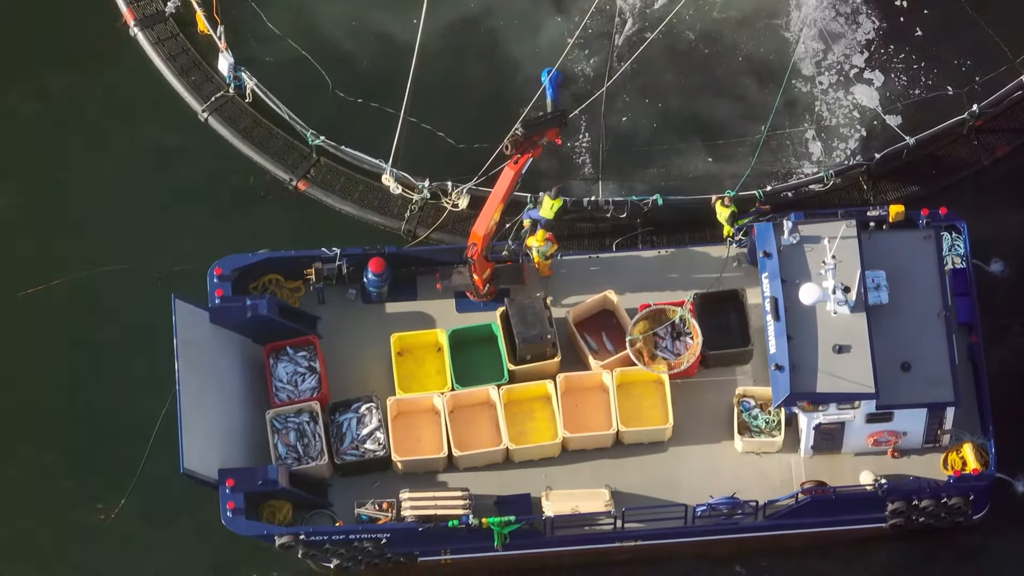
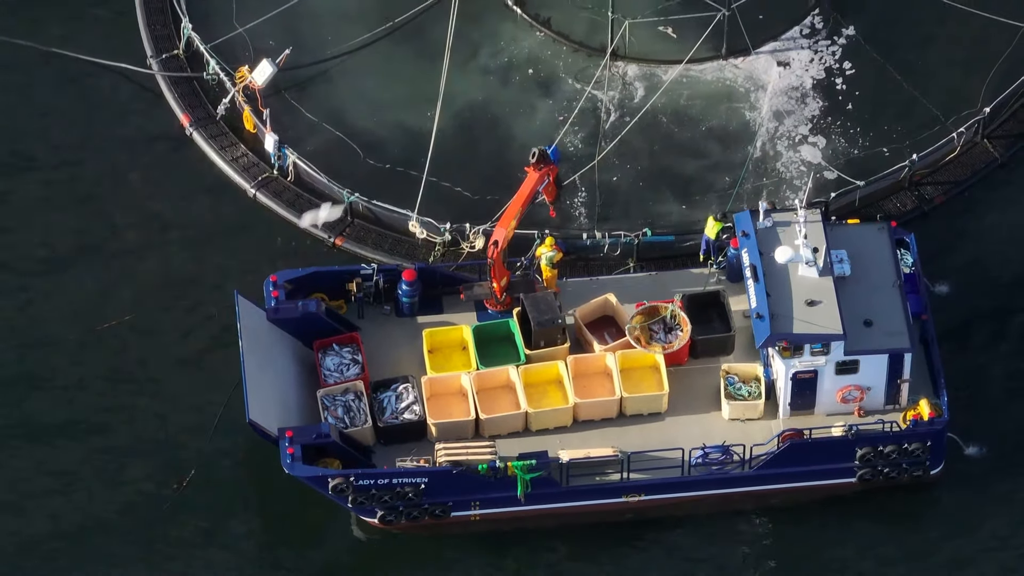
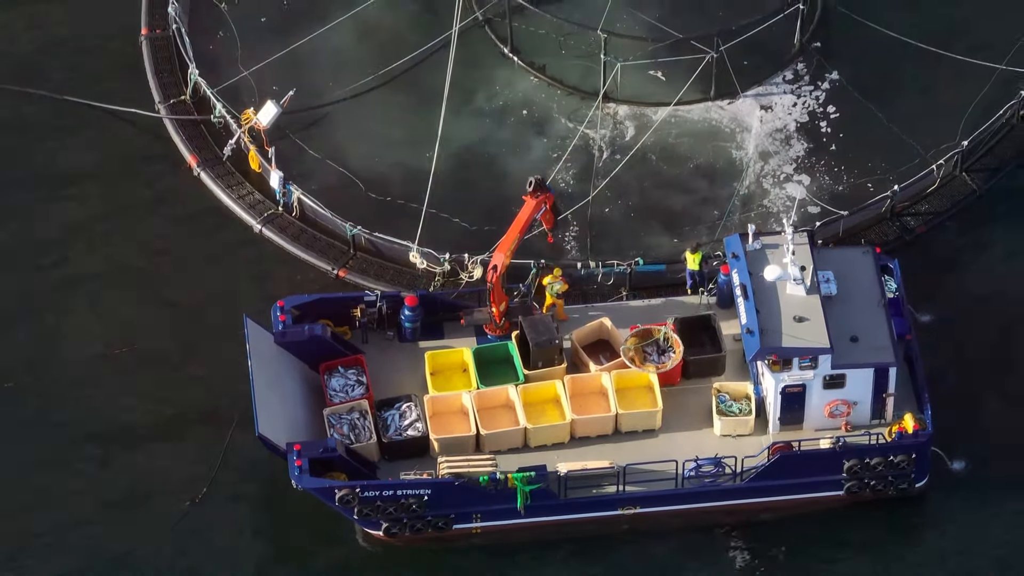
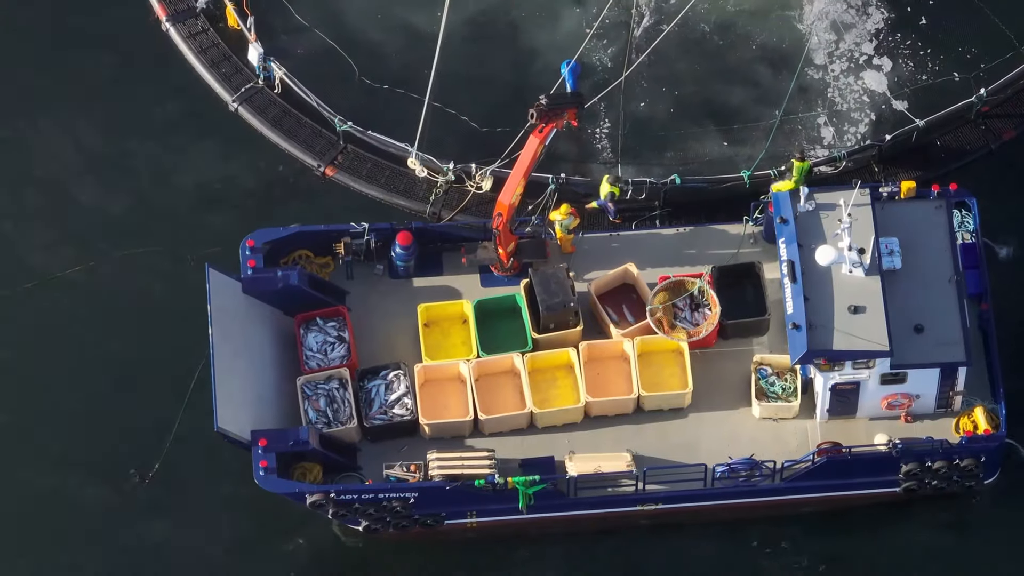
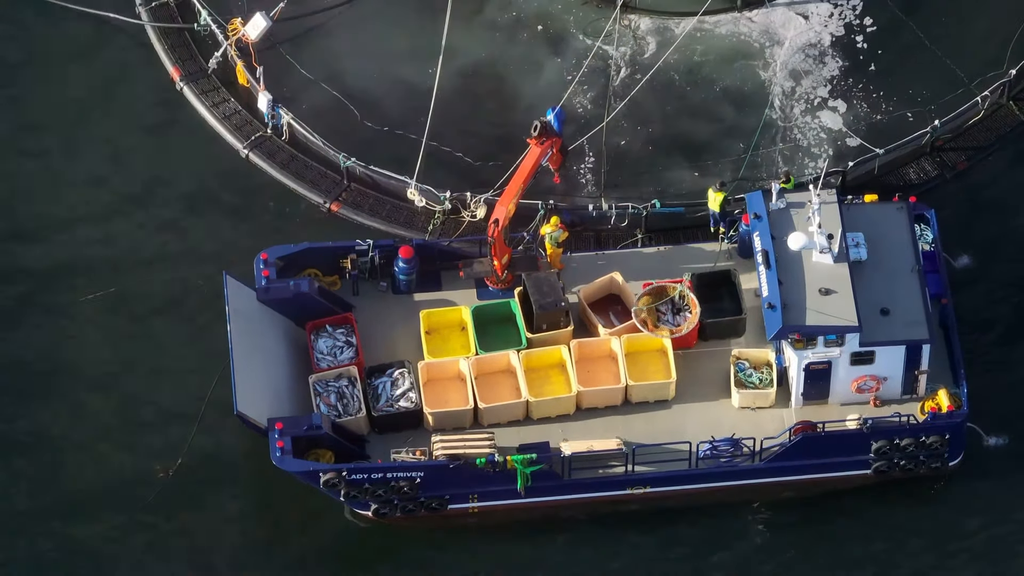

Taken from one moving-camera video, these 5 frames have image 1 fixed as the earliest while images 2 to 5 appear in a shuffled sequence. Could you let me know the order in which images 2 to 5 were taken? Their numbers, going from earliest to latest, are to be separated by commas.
4, 5, 2, 3
